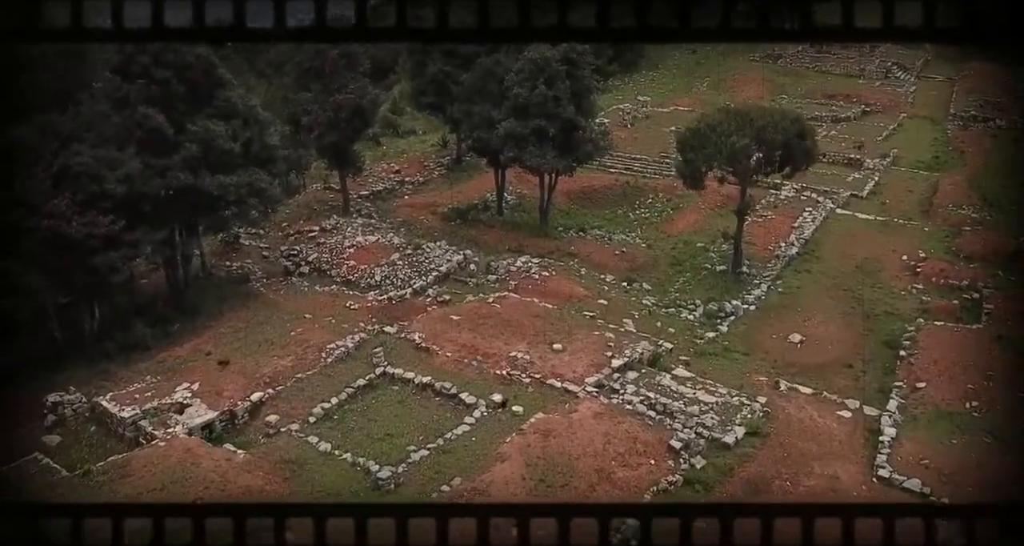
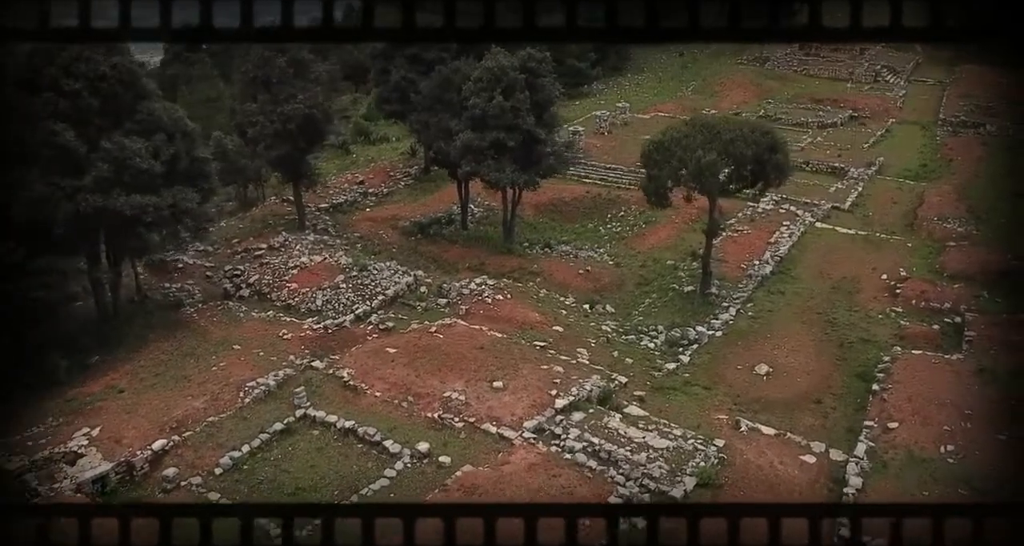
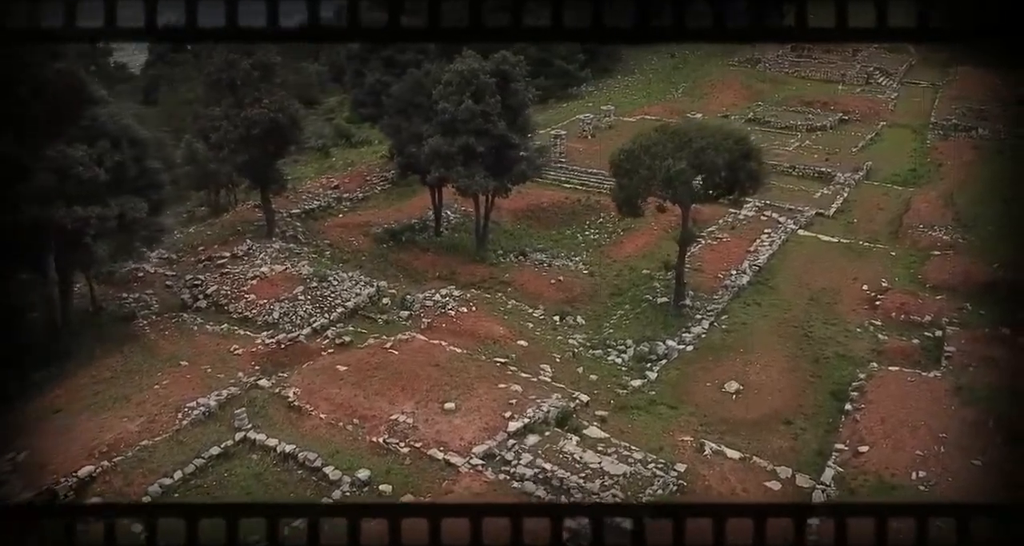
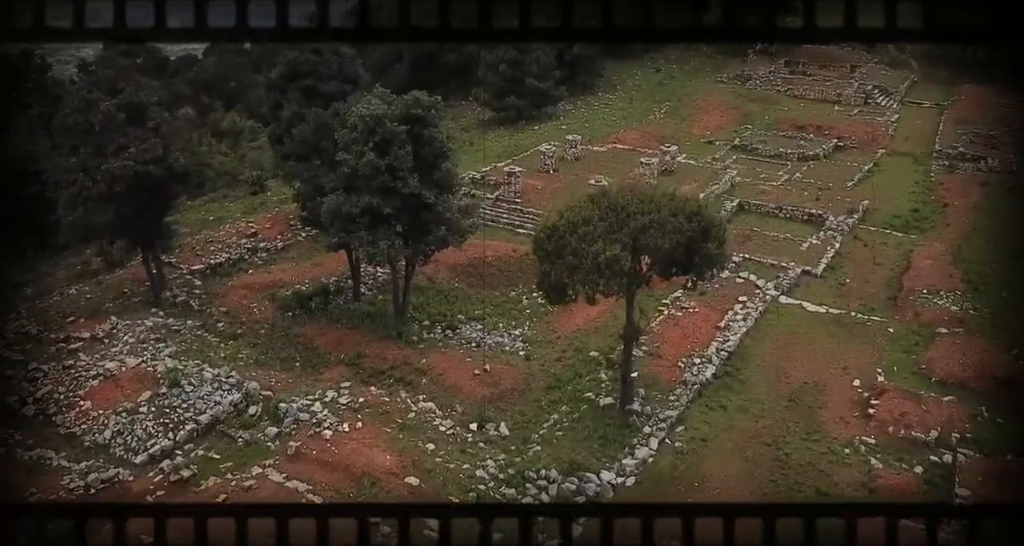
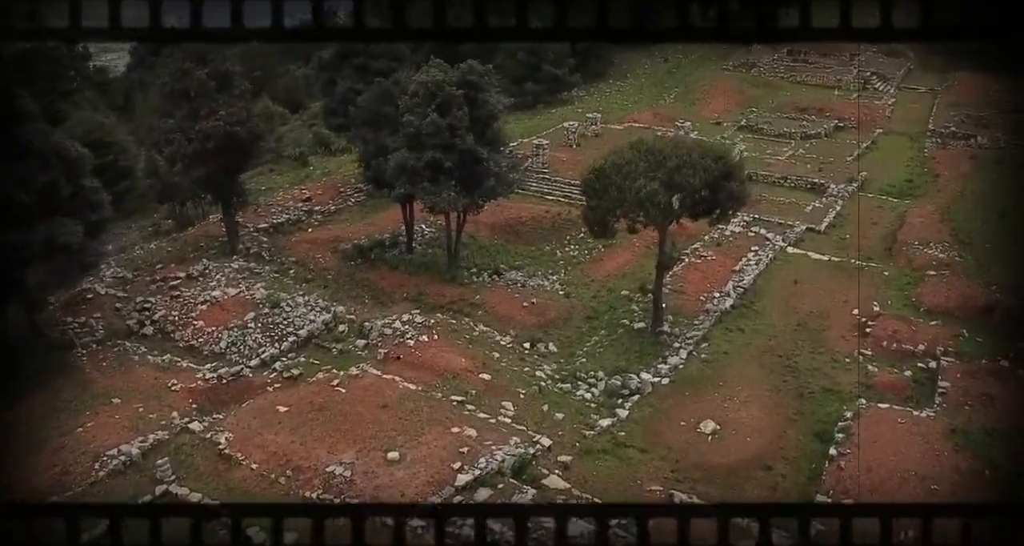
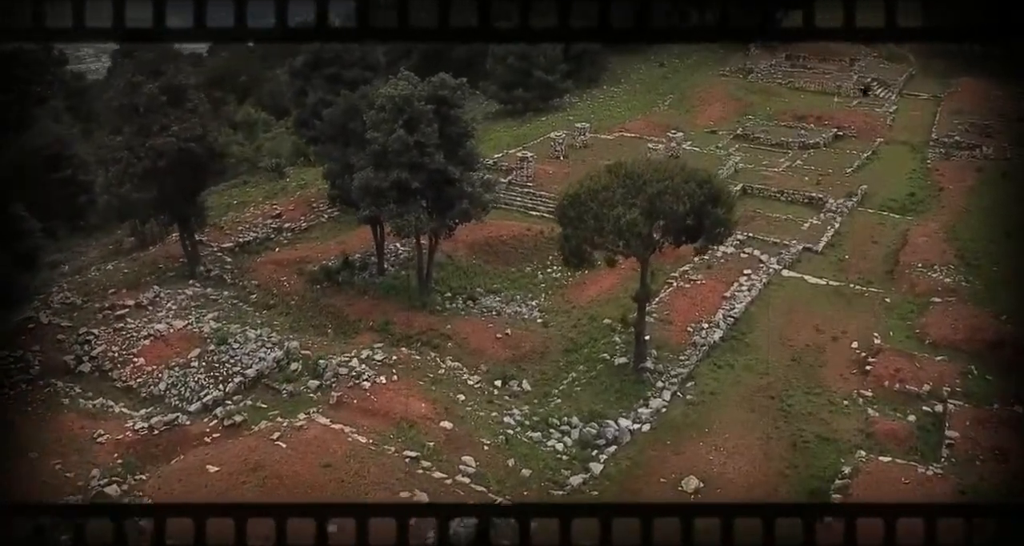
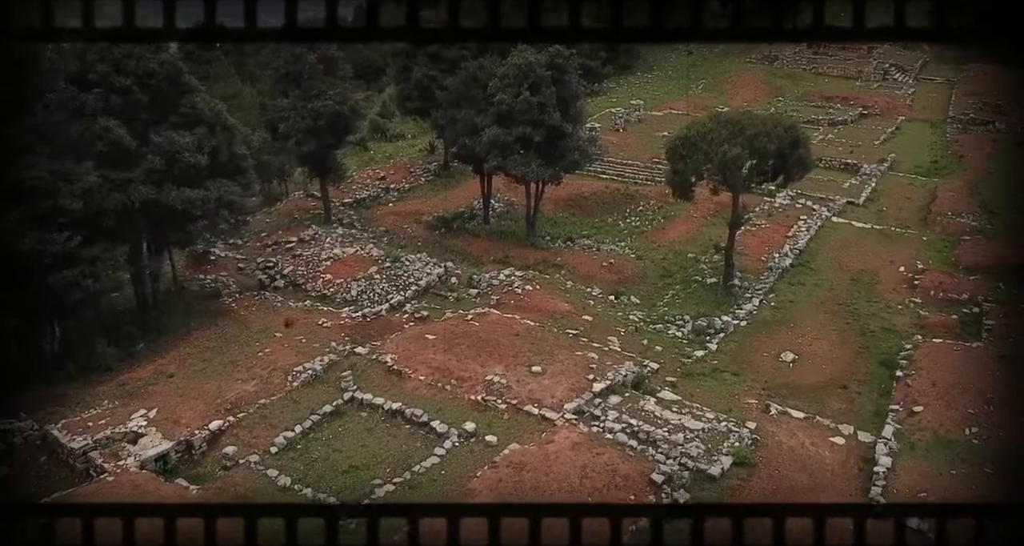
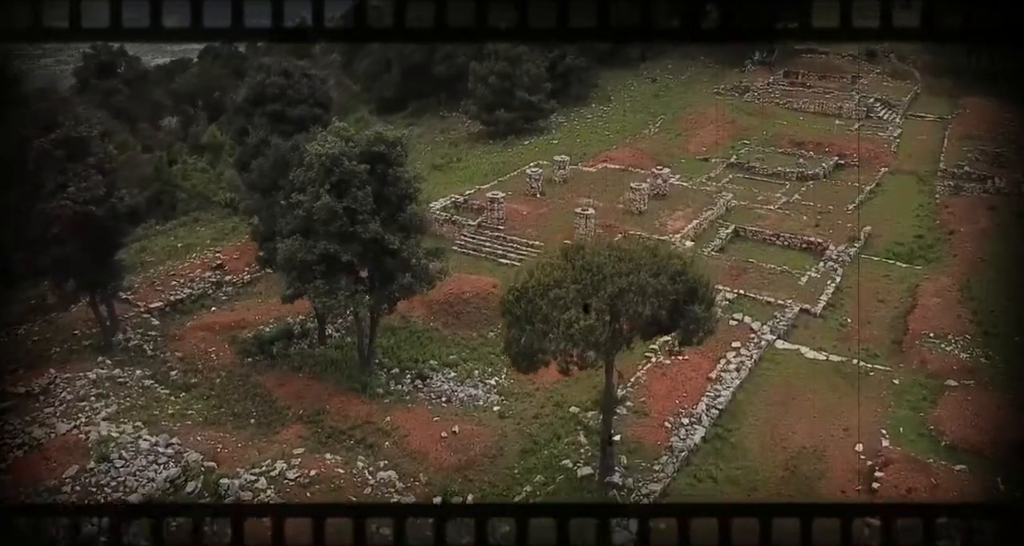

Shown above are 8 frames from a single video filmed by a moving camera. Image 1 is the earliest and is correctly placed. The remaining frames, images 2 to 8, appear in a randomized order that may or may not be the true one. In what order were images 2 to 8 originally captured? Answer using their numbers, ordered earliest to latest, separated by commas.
7, 2, 3, 5, 6, 4, 8
